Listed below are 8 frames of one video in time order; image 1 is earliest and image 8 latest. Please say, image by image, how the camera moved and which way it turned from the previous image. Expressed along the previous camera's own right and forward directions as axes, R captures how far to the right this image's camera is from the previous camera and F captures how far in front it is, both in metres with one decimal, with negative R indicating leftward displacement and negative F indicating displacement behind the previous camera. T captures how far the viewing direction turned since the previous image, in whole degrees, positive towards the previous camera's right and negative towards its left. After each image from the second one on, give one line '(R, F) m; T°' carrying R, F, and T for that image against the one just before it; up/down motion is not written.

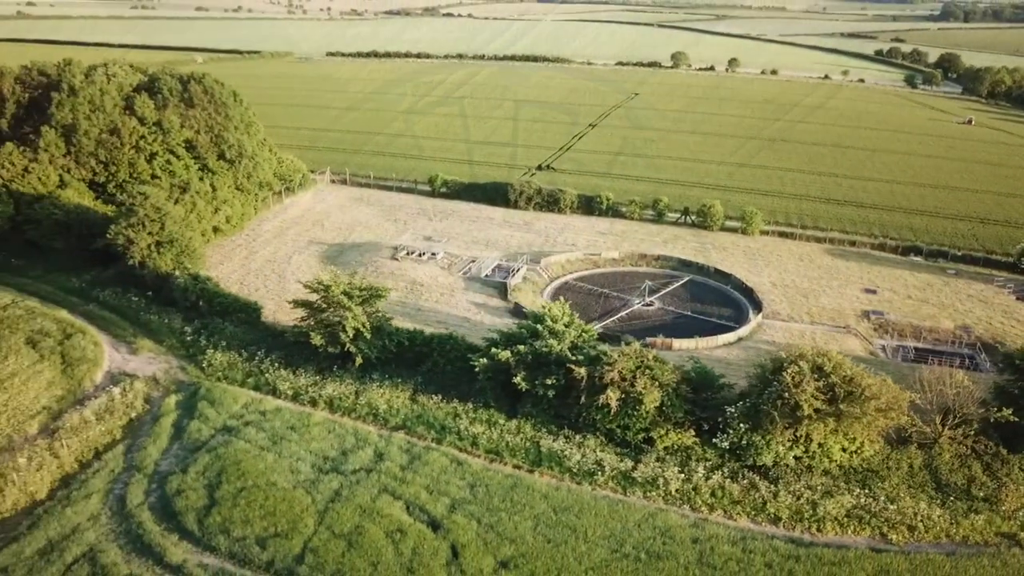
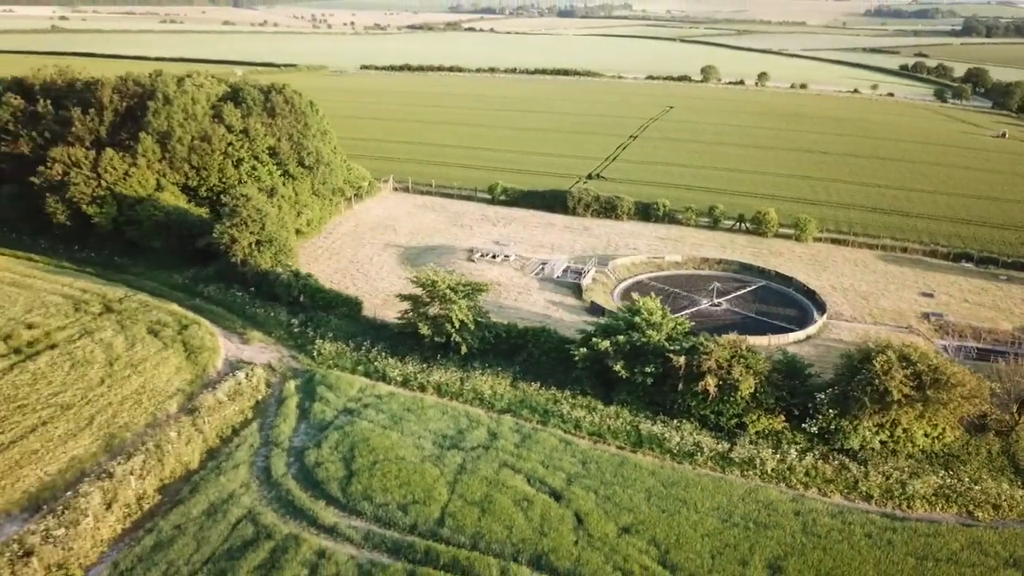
(-2.0, -1.4) m; -1°
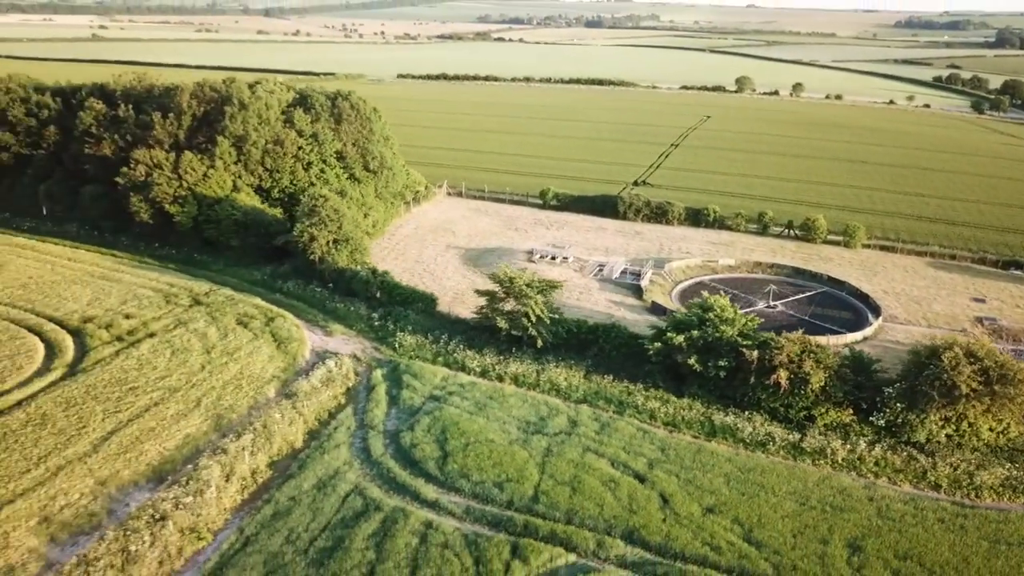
(-1.4, -1.1) m; -2°
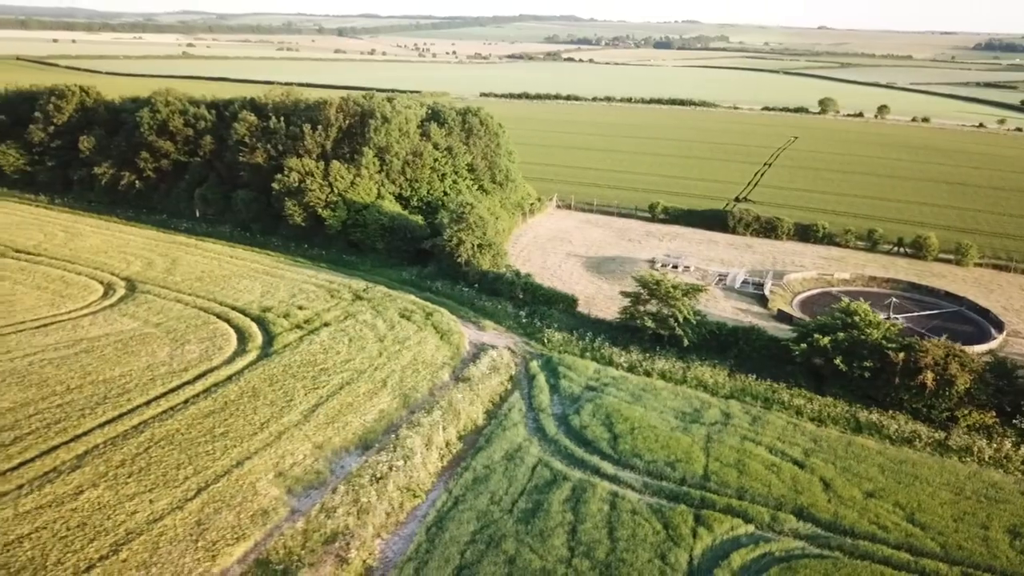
(-2.6, -1.9) m; -4°
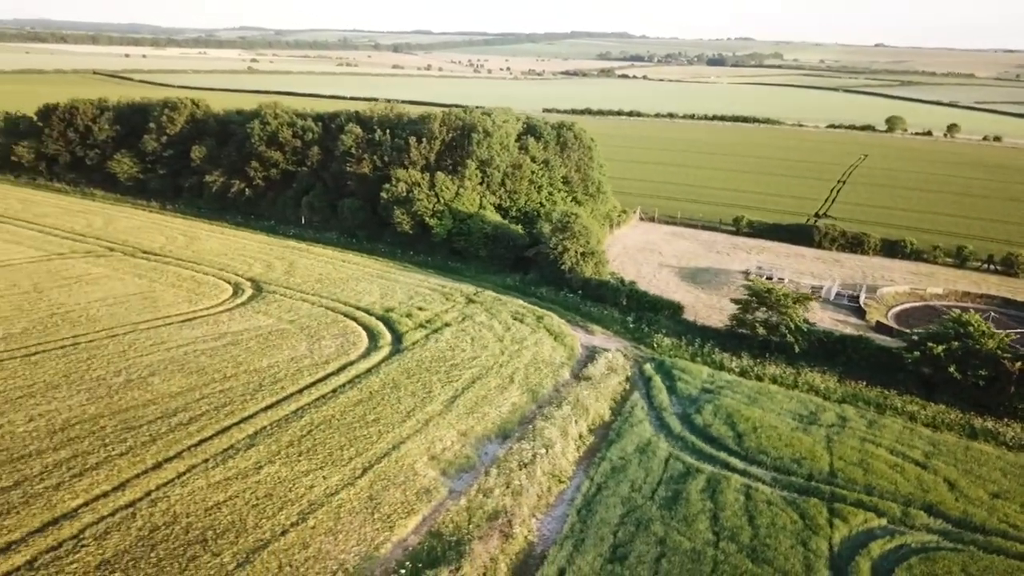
(-2.2, -1.3) m; -3°
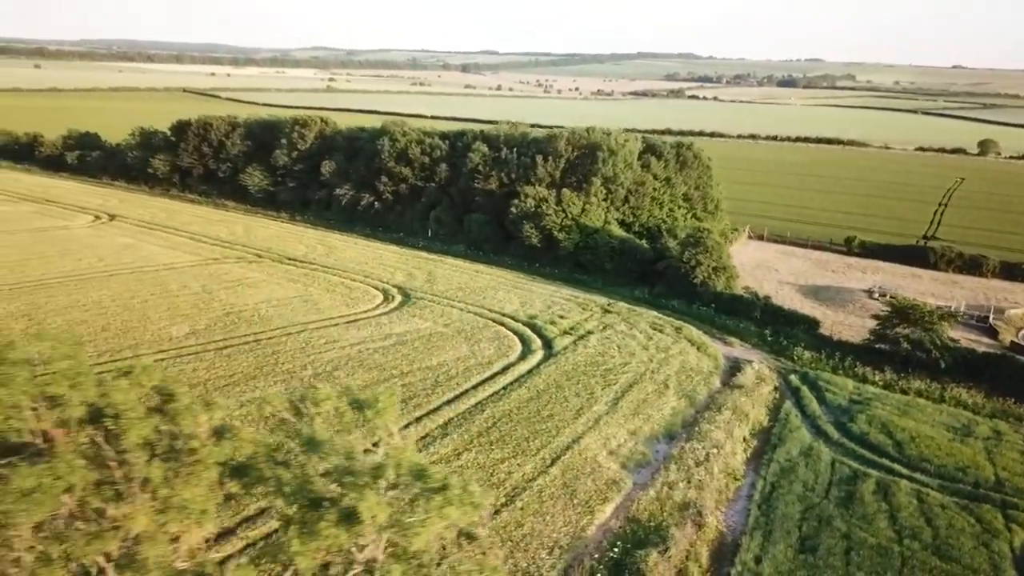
(-2.9, -1.5) m; -4°
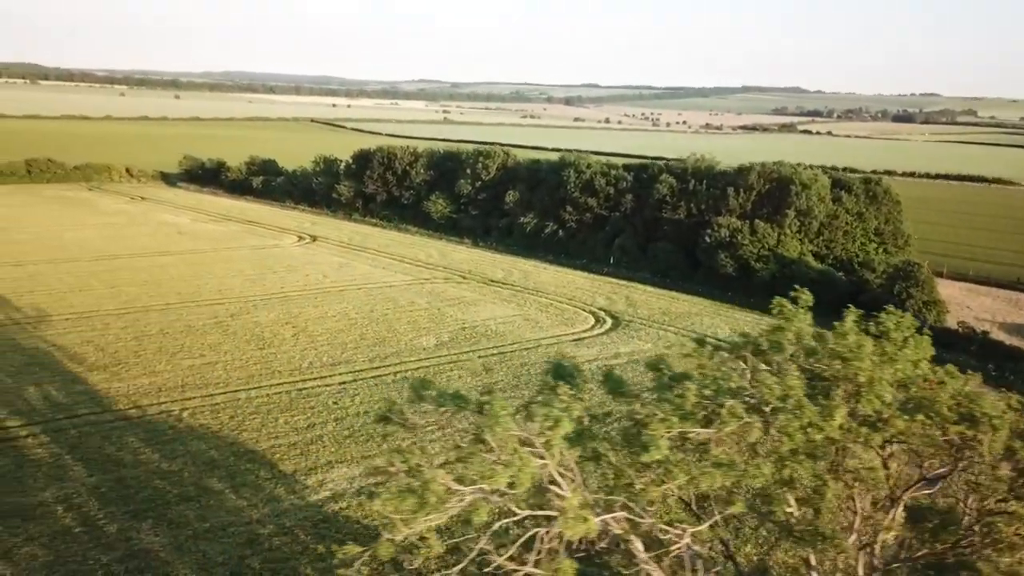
(-4.7, -2.0) m; -6°
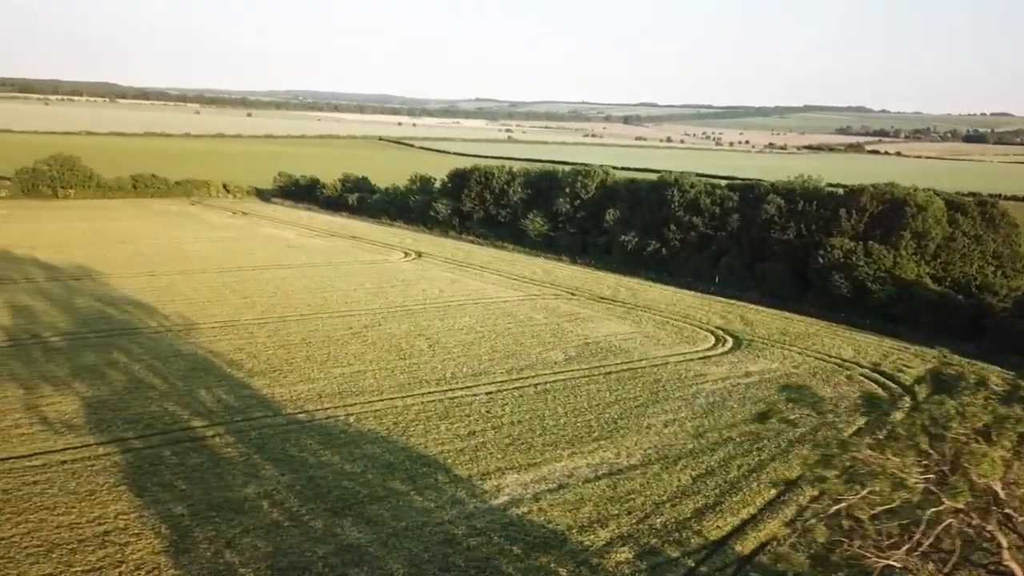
(-2.8, -0.8) m; -4°
